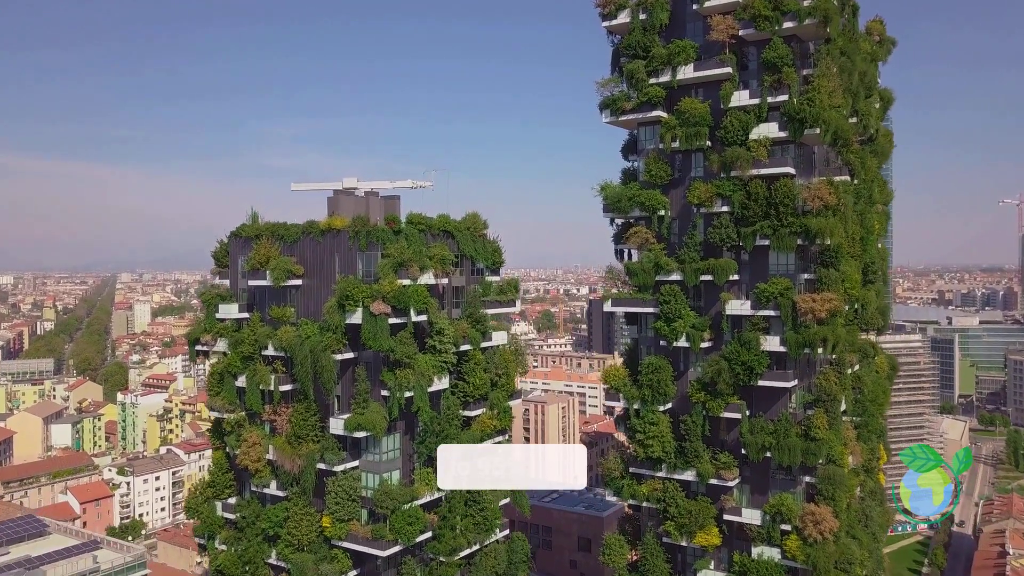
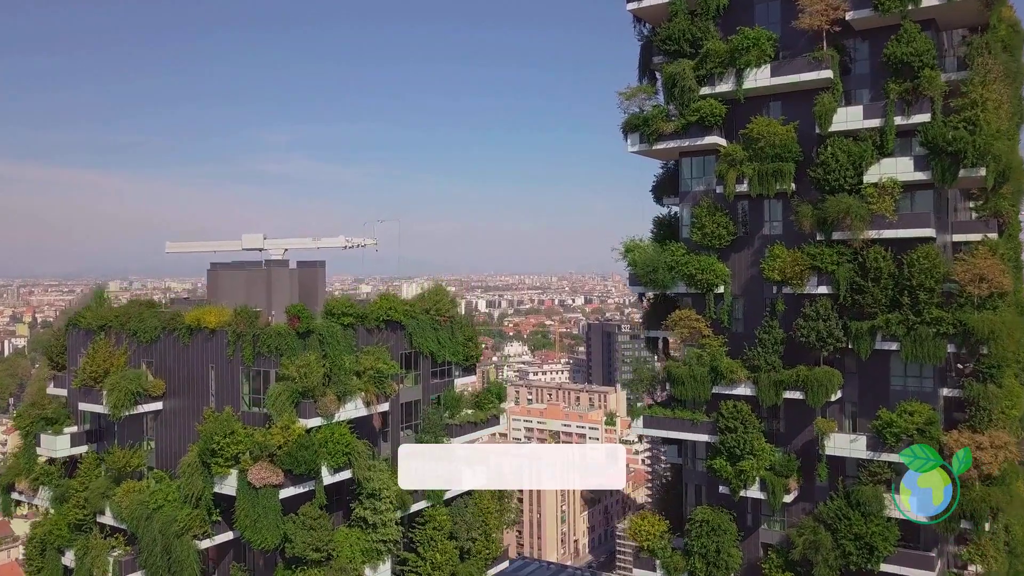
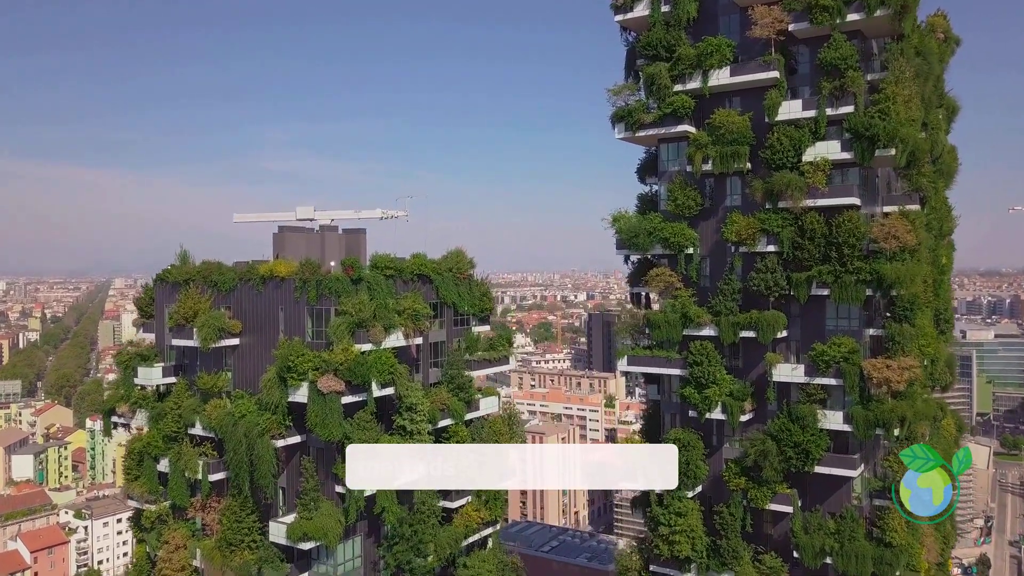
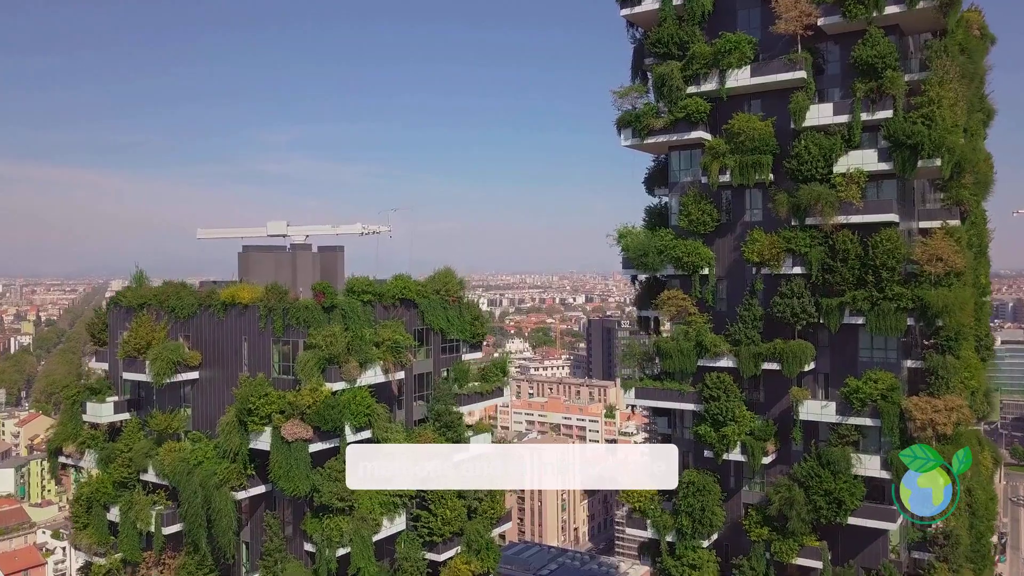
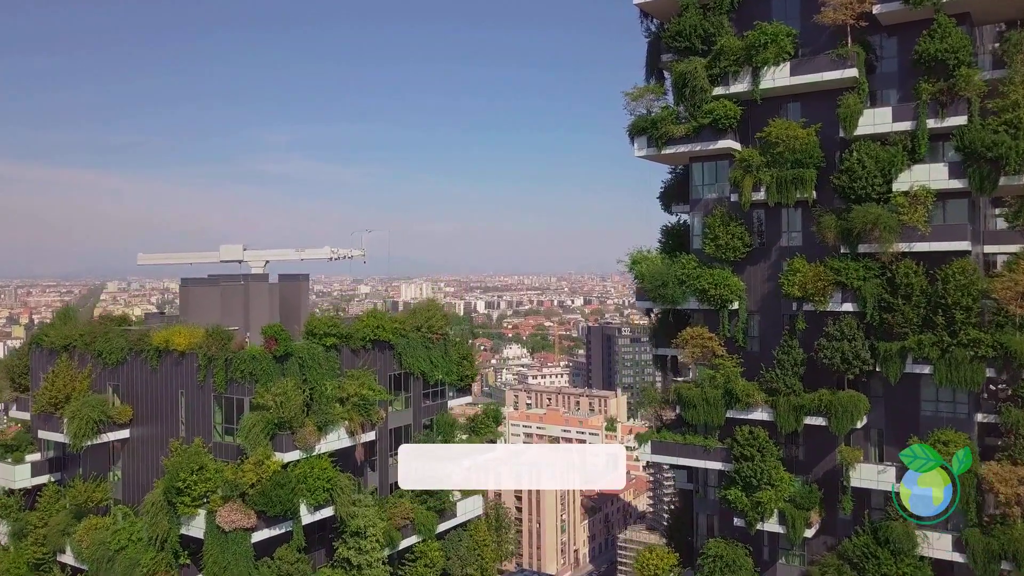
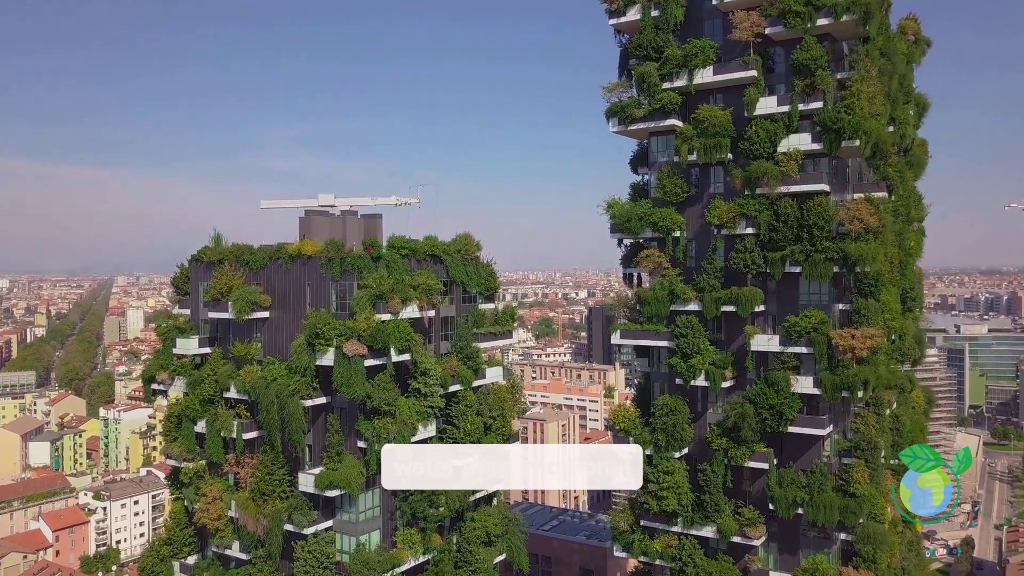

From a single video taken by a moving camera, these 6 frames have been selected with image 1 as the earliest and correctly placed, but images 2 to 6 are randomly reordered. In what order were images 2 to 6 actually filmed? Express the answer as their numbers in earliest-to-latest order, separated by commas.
6, 3, 4, 2, 5
